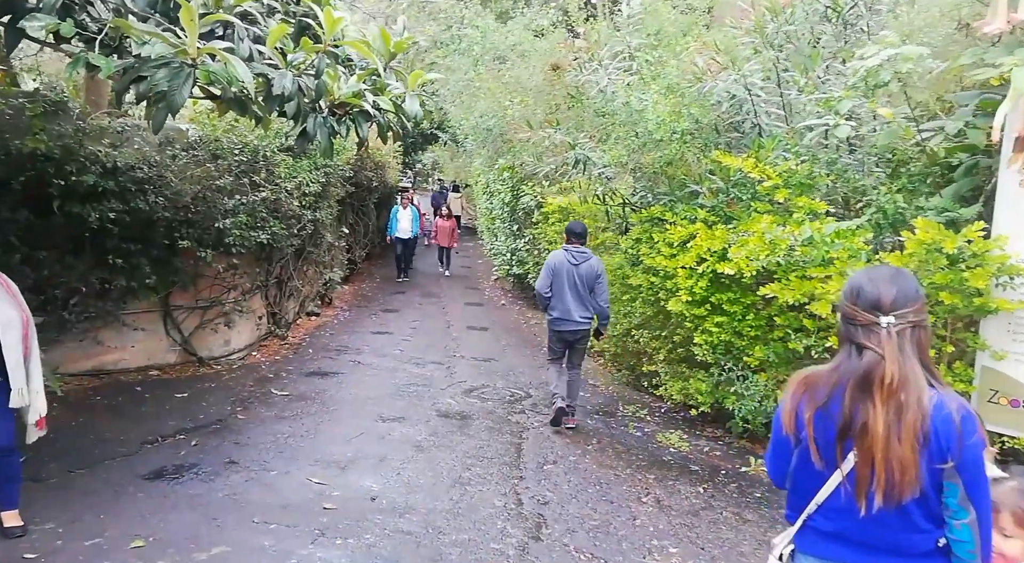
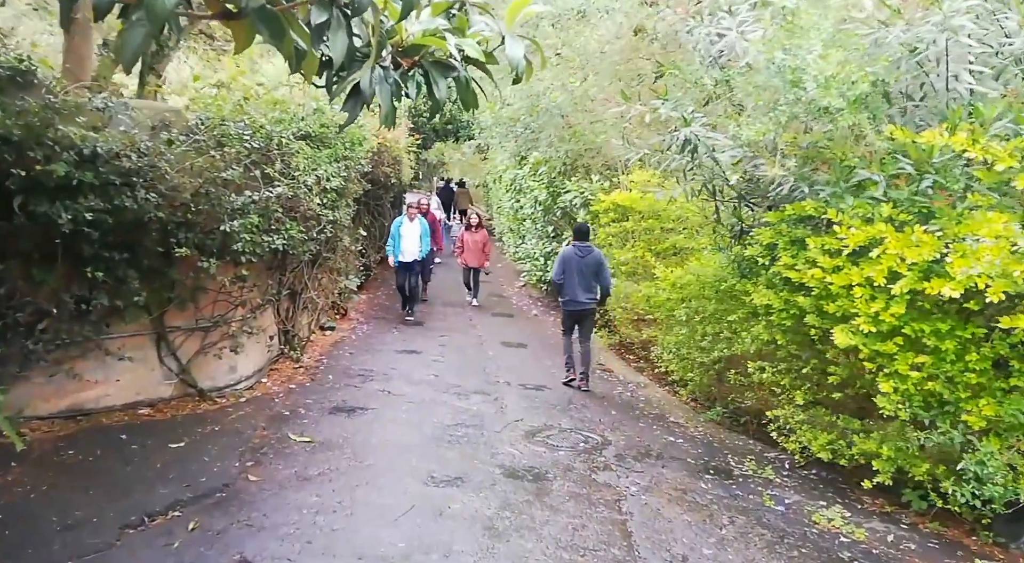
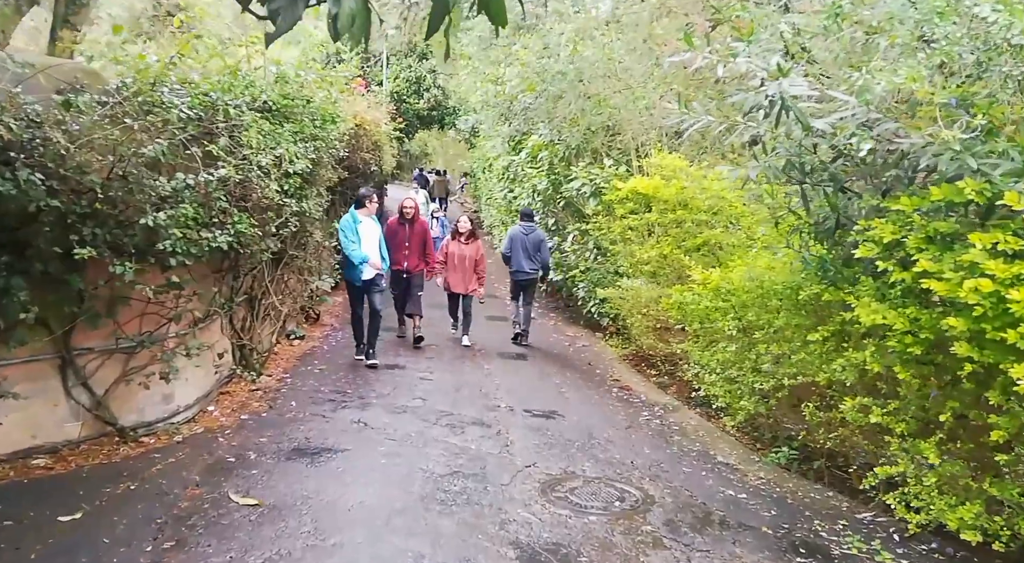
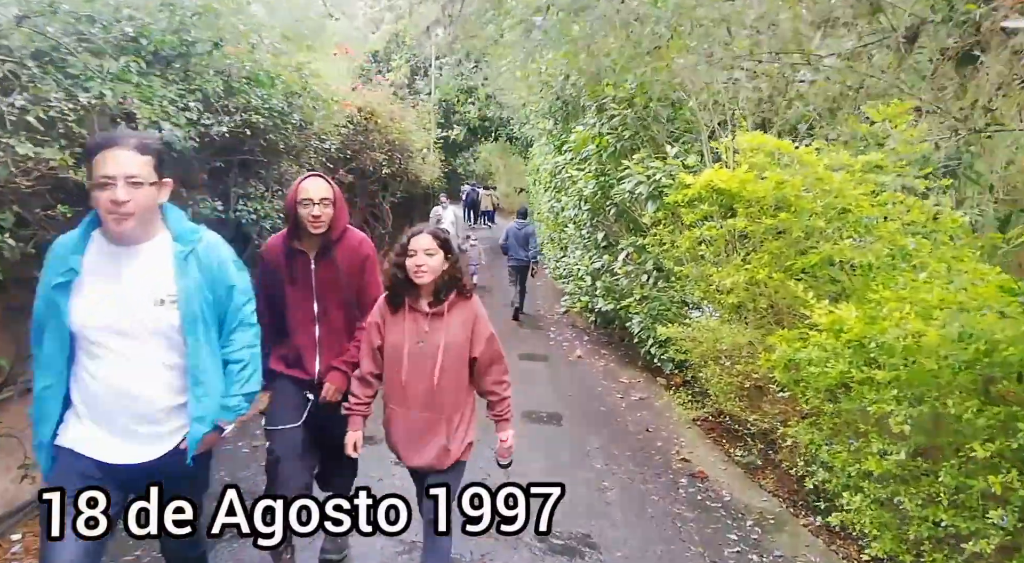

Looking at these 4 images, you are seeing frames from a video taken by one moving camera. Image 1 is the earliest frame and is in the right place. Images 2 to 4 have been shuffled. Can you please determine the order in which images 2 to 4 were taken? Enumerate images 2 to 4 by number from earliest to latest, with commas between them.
2, 3, 4
